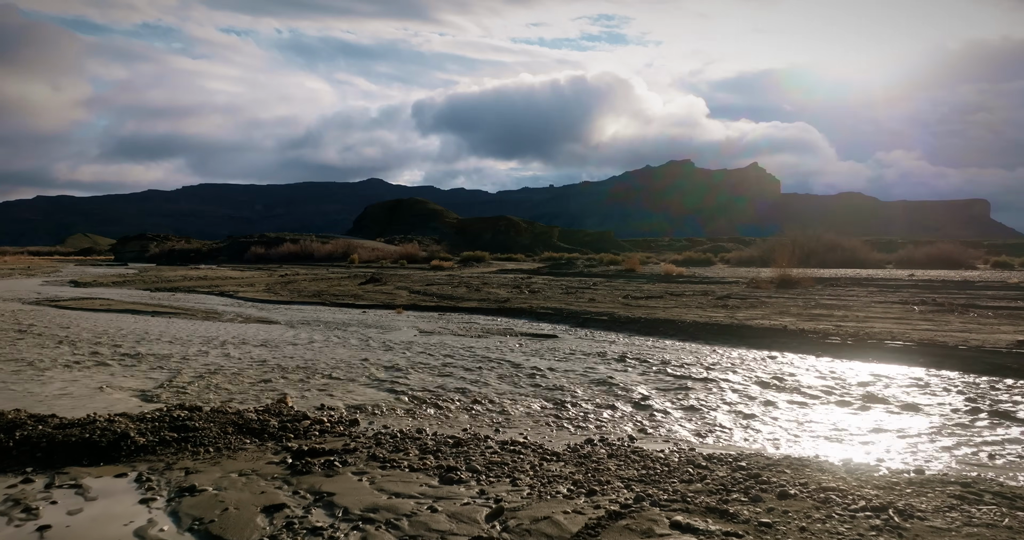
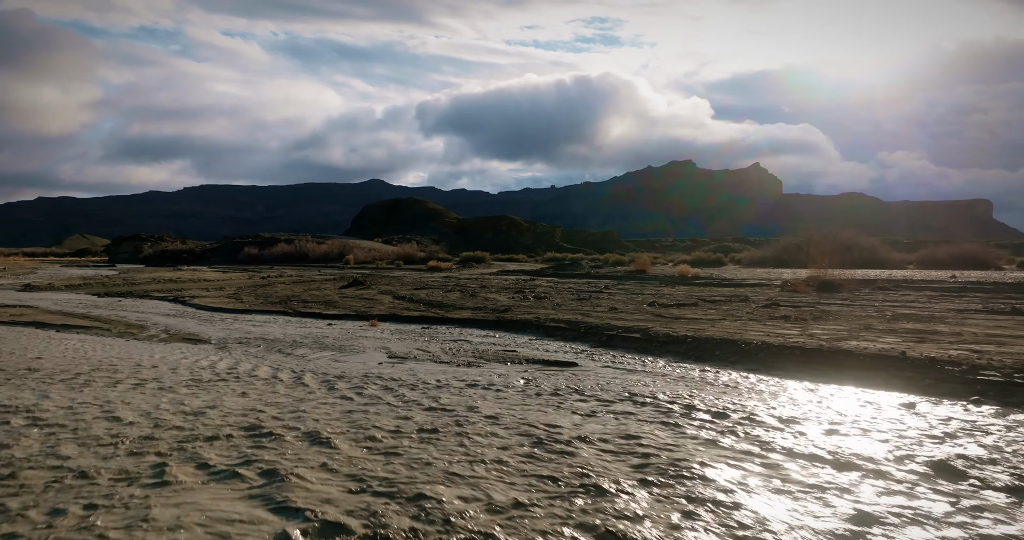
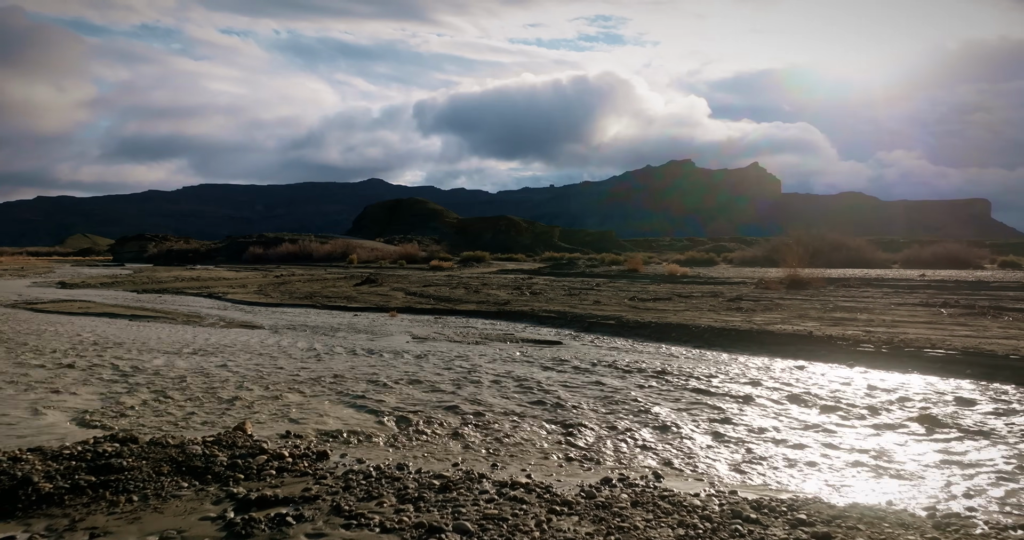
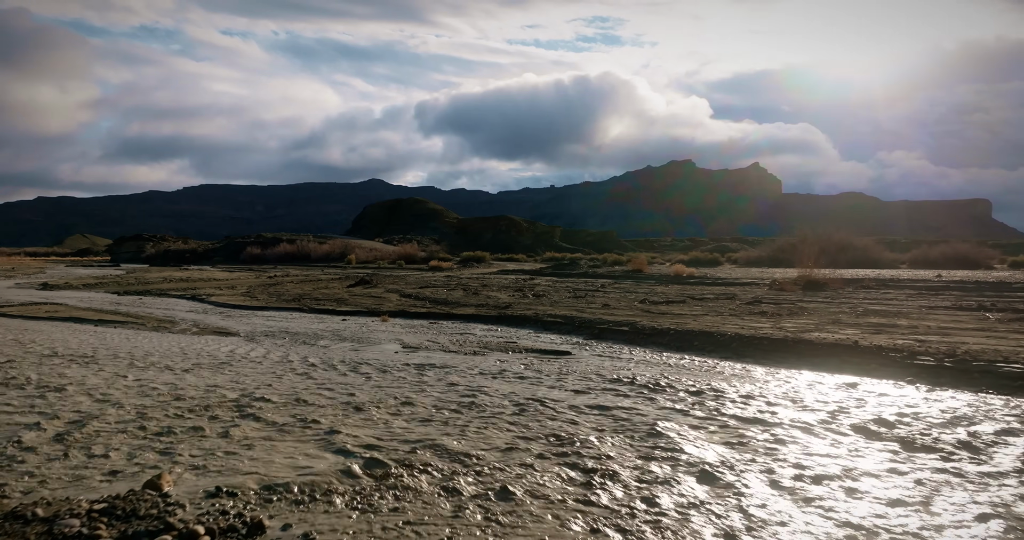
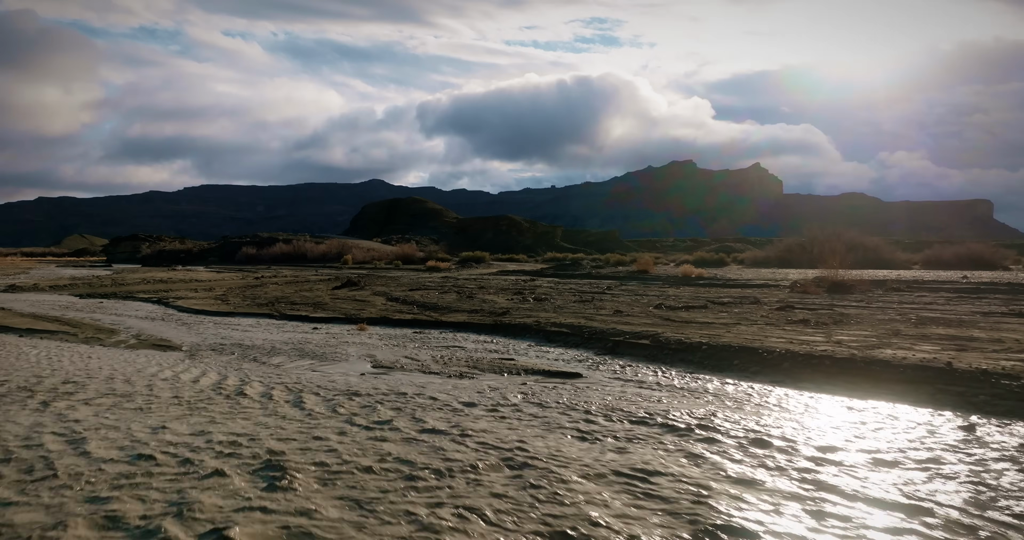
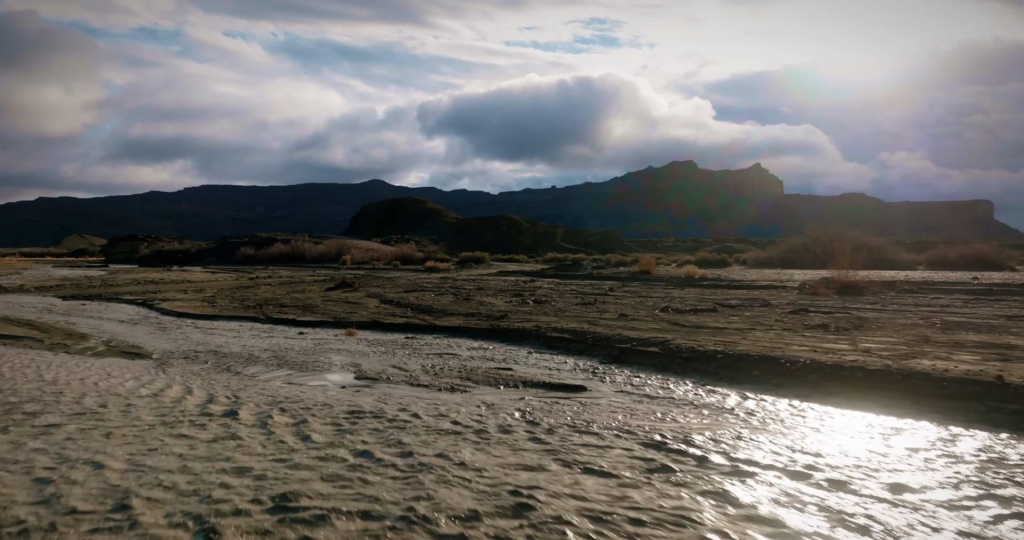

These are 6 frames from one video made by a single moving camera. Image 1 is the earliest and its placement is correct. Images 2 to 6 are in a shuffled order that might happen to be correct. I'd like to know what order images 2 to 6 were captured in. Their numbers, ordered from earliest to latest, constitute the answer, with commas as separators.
3, 4, 2, 5, 6
